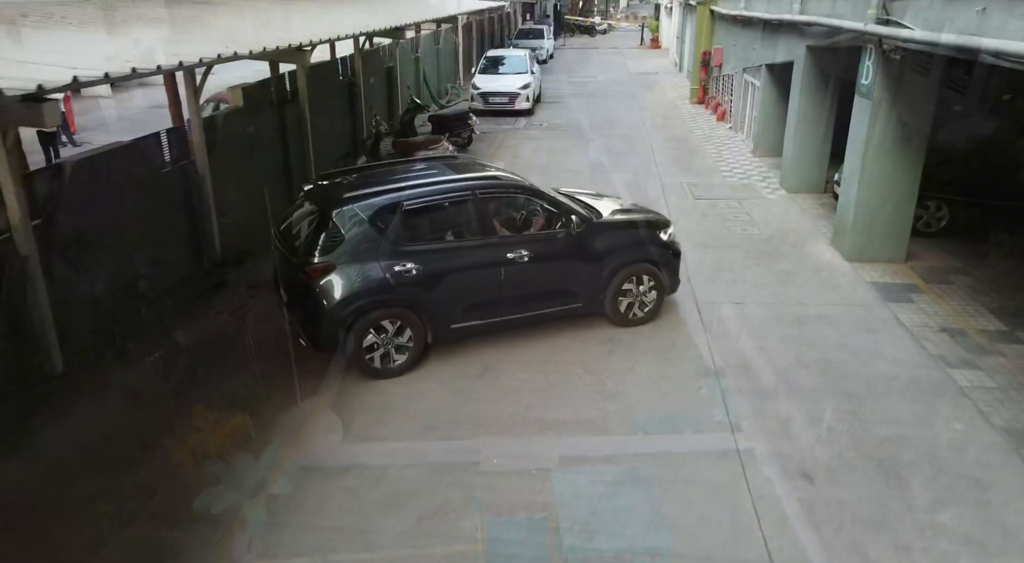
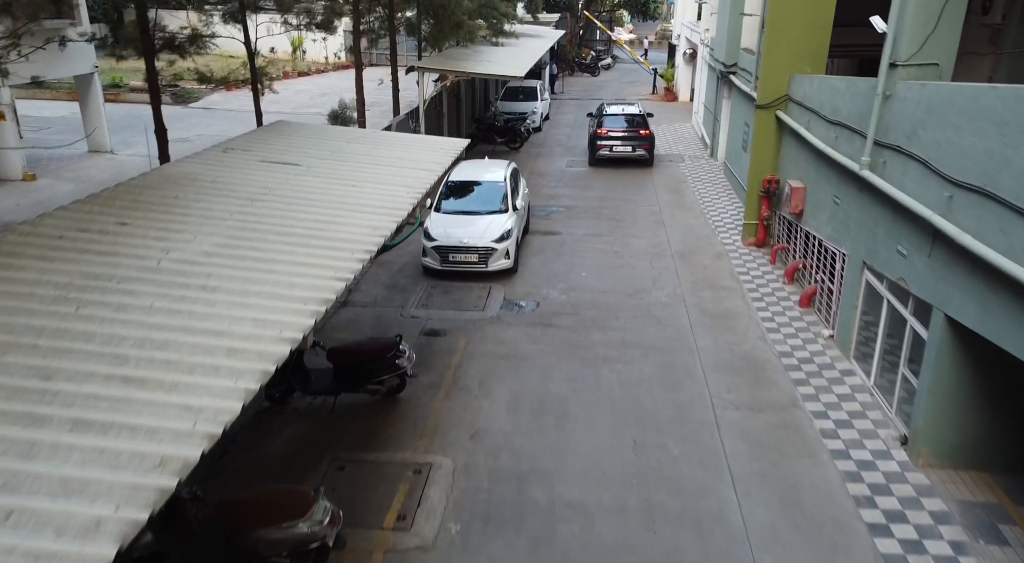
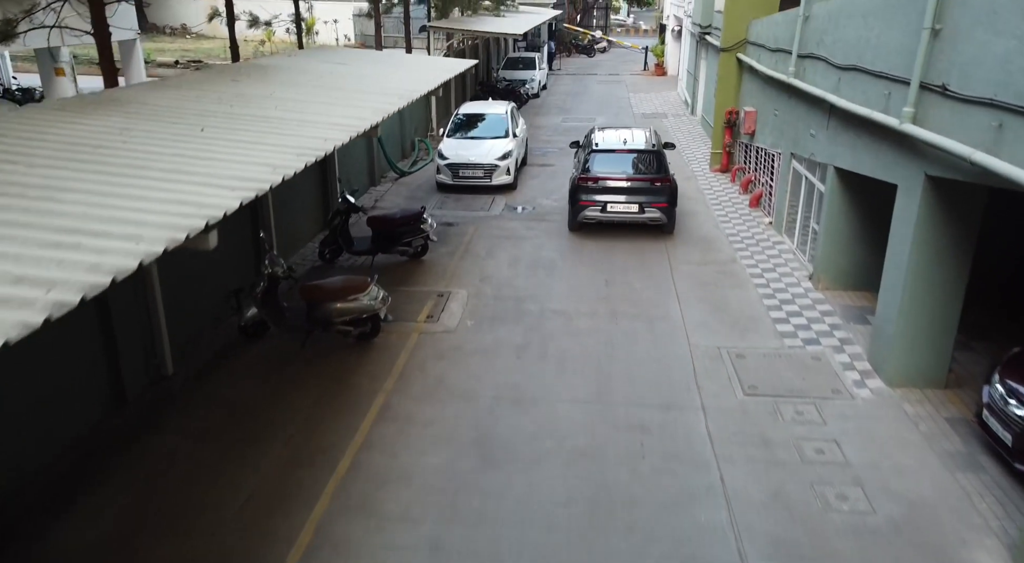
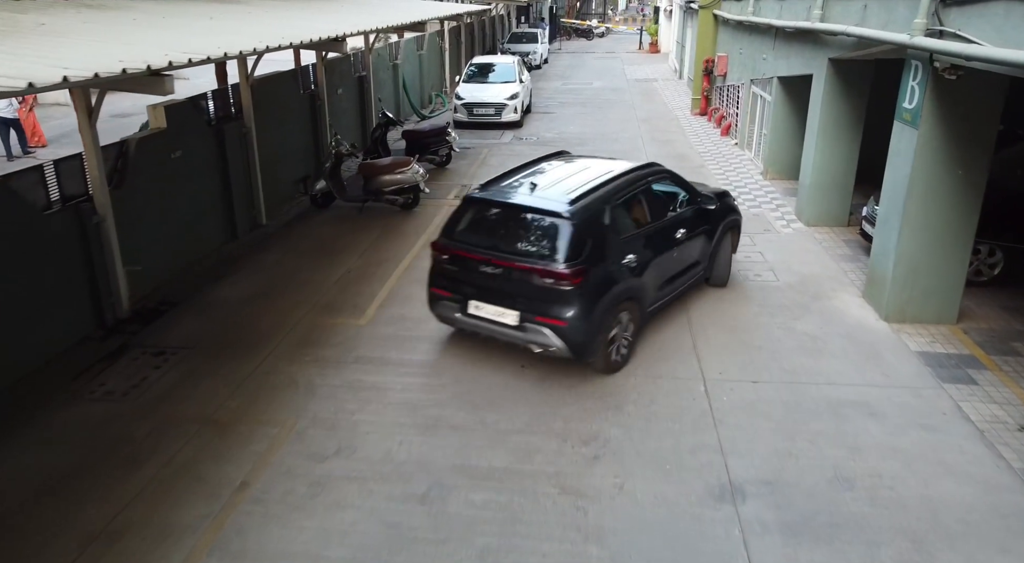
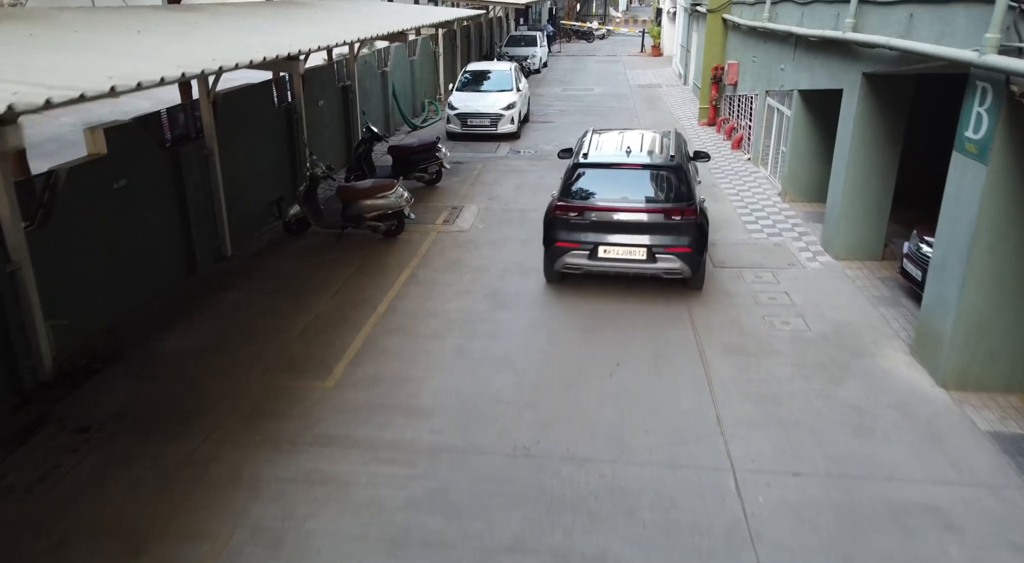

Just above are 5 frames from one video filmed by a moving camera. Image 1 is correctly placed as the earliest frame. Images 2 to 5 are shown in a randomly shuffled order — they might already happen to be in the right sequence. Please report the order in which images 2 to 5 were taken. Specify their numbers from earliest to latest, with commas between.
4, 5, 3, 2
